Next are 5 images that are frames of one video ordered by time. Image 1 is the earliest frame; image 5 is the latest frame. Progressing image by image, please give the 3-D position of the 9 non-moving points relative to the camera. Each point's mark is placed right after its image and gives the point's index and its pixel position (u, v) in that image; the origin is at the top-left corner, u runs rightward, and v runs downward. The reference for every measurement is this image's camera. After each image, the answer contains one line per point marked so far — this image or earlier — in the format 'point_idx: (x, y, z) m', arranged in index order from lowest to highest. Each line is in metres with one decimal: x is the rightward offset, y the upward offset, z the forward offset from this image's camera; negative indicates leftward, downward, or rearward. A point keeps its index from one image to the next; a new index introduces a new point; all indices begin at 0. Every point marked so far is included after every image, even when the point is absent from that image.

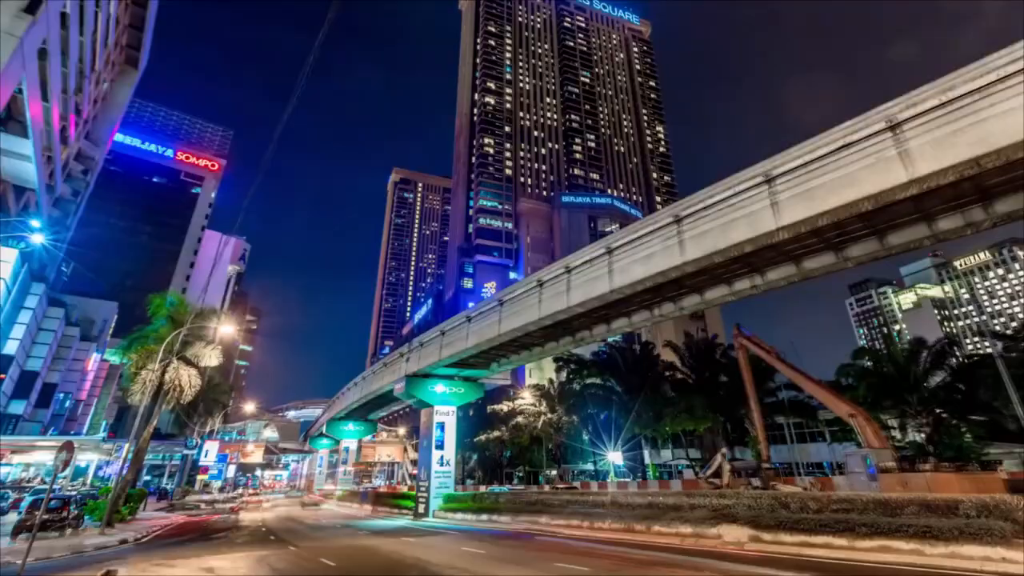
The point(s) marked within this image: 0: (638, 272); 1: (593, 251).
0: (+4.0, +0.6, +16.9) m
1: (+2.9, +1.4, +18.8) m
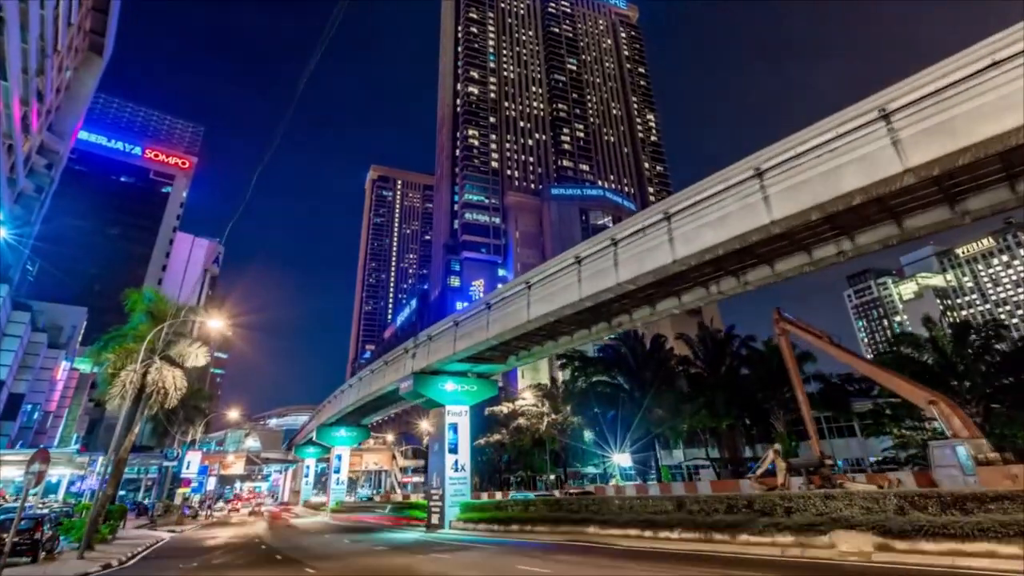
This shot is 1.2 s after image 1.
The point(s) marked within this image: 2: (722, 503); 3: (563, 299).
0: (+5.4, +1.4, +14.6) m
1: (+4.2, +2.2, +16.5) m
2: (+6.3, -6.4, +15.5) m
3: (+1.9, -0.4, +19.8) m
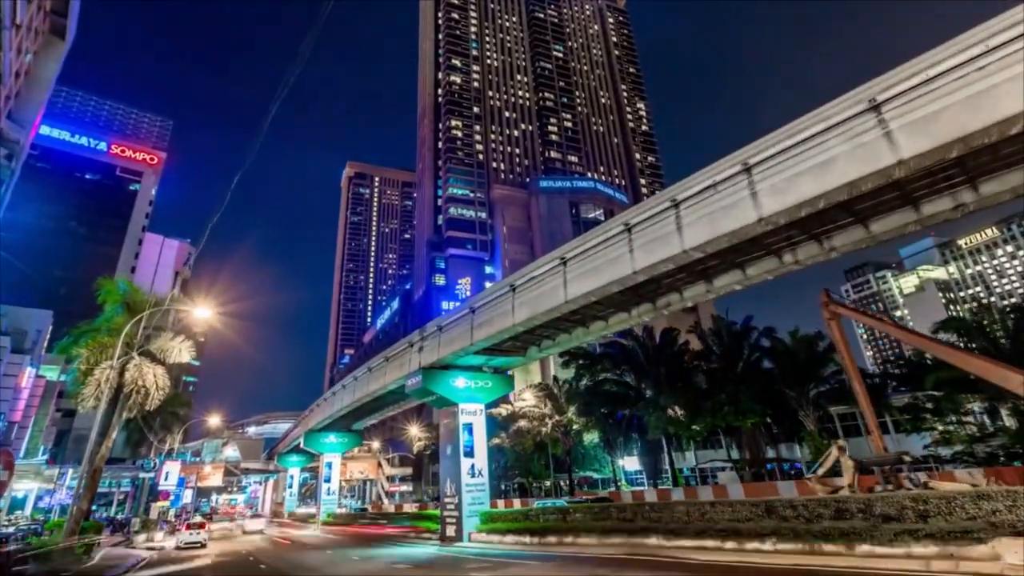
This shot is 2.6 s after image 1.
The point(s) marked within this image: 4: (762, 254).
0: (+6.9, +2.3, +12.5) m
1: (+5.7, +3.1, +14.3) m
2: (+7.9, -5.5, +13.3) m
3: (+3.2, +0.5, +17.5) m
4: (+7.5, +1.1, +15.7) m
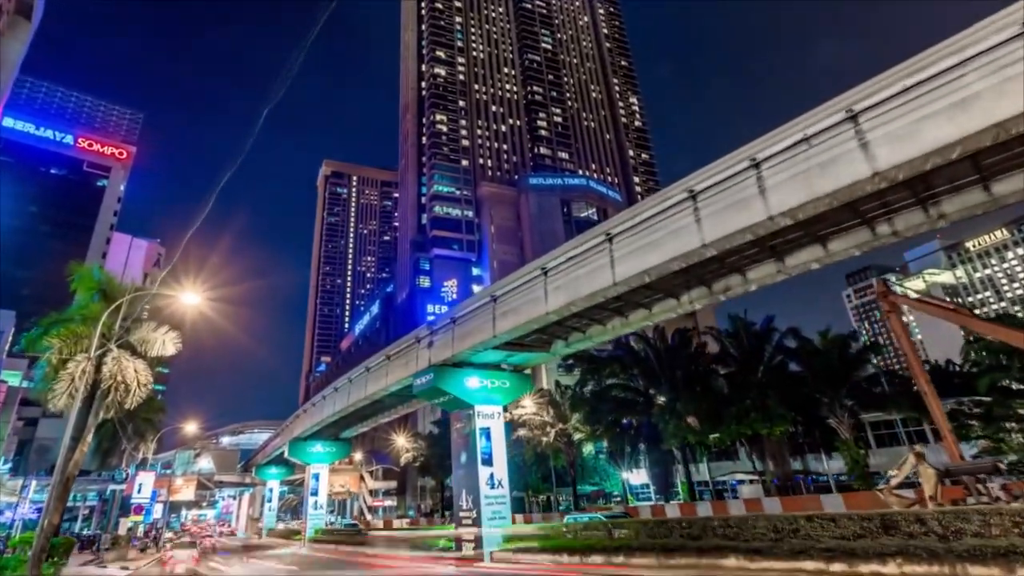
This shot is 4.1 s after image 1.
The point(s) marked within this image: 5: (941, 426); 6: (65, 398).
0: (+8.6, +3.1, +10.6) m
1: (+7.2, +3.8, +12.4) m
2: (+9.5, -4.8, +11.4) m
3: (+4.6, +1.1, +15.4) m
4: (+9.0, +1.7, +13.8) m
5: (+15.4, -4.6, +18.9) m
6: (-16.9, -4.3, +19.8) m
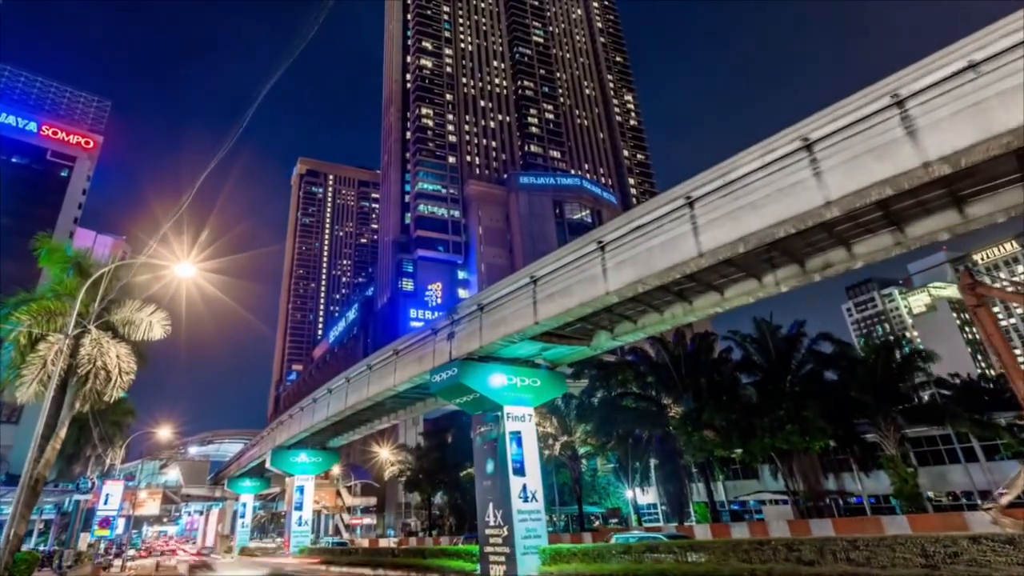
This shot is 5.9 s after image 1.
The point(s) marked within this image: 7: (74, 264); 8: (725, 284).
0: (+10.8, +3.8, +8.6) m
1: (+9.4, +4.6, +10.3) m
2: (+11.6, -4.0, +9.3) m
3: (+6.7, +1.9, +13.2) m
4: (+11.0, +2.5, +11.7) m
5: (+17.2, -4.0, +17.0) m
6: (-15.1, -3.4, +16.5) m
7: (-15.6, +0.8, +18.8) m
8: (+6.9, +0.2, +17.0) m
